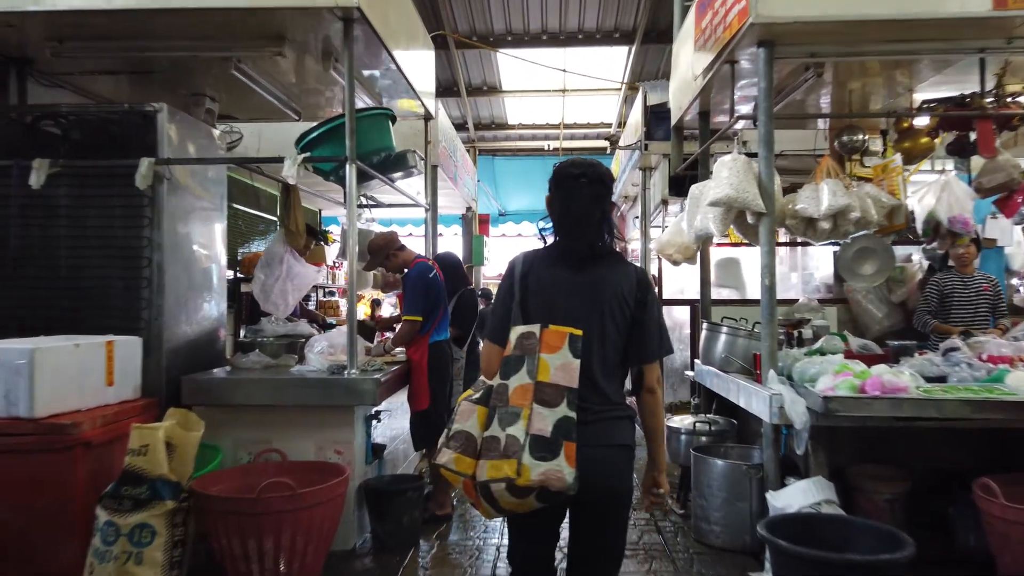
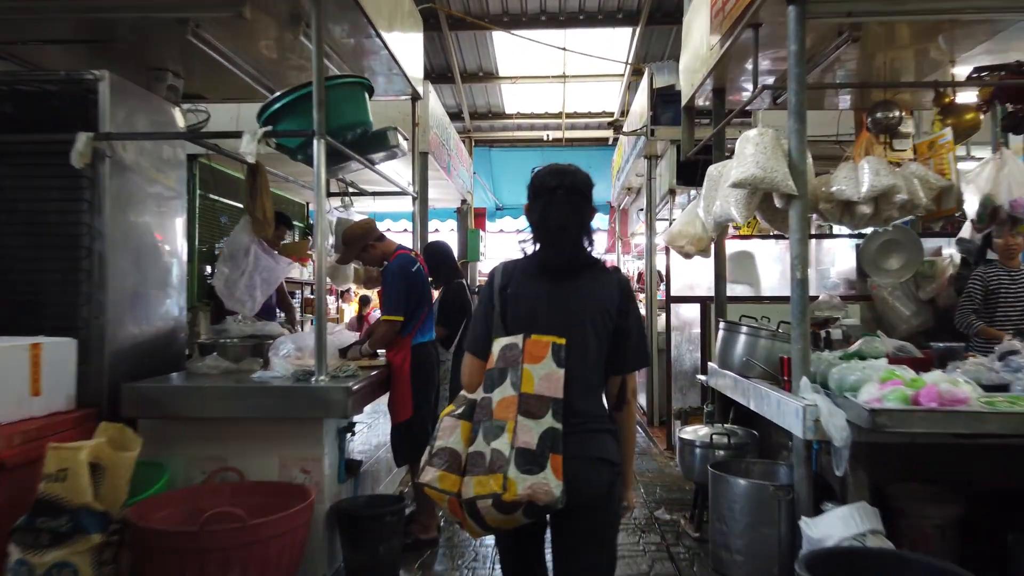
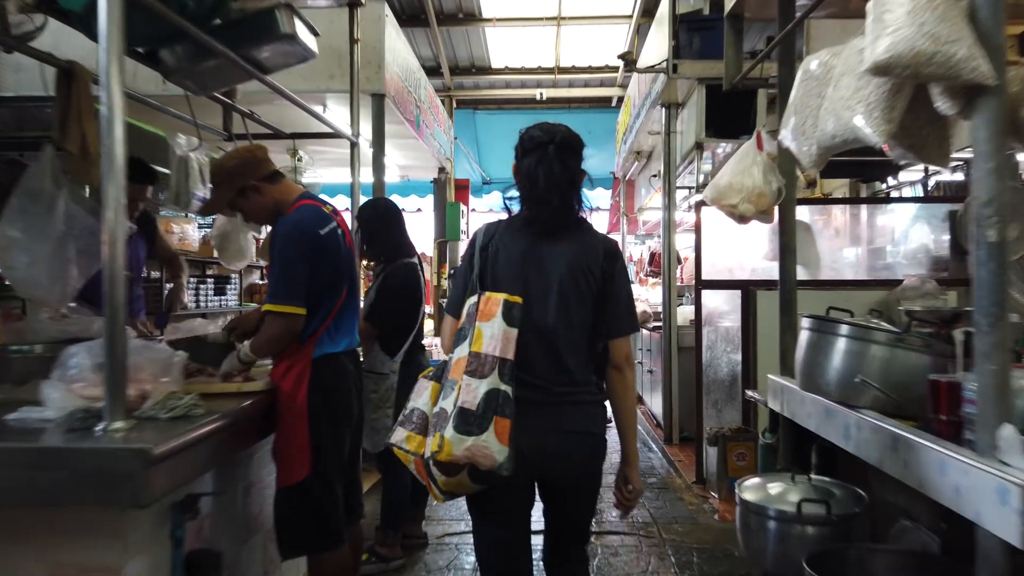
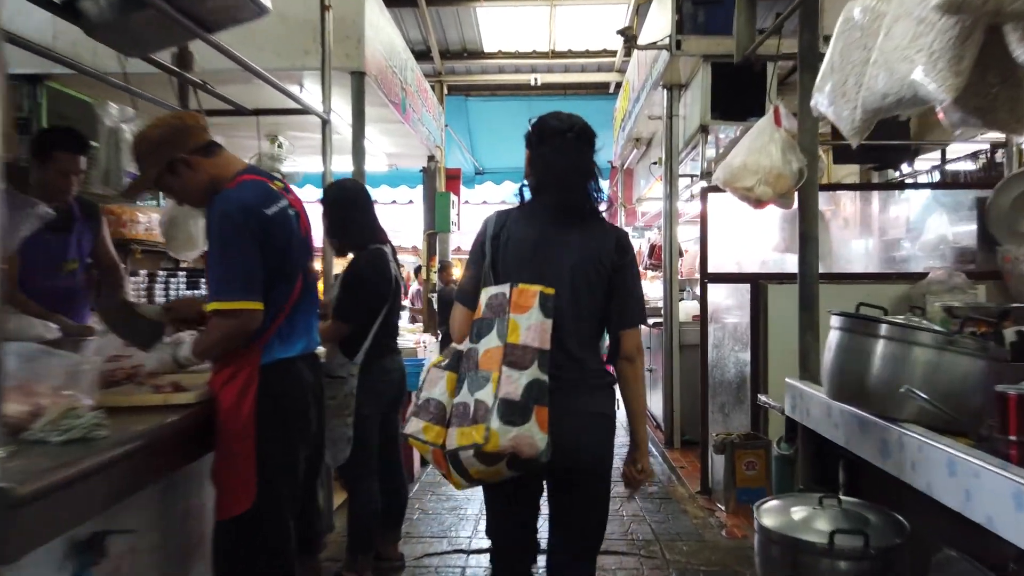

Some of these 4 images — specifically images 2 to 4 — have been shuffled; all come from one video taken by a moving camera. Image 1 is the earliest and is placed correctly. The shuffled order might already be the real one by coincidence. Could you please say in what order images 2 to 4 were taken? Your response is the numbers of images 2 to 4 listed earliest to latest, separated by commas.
2, 3, 4
